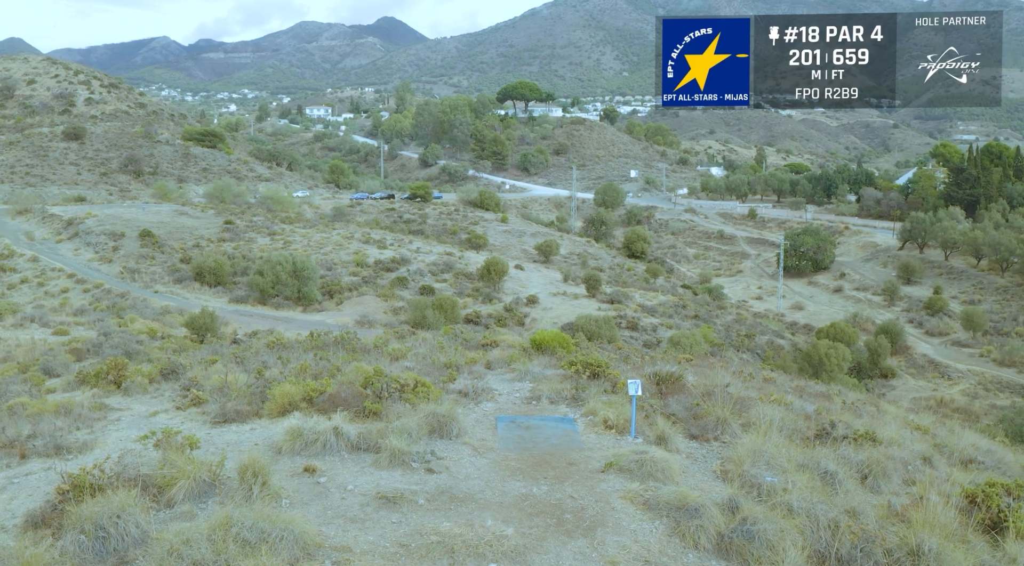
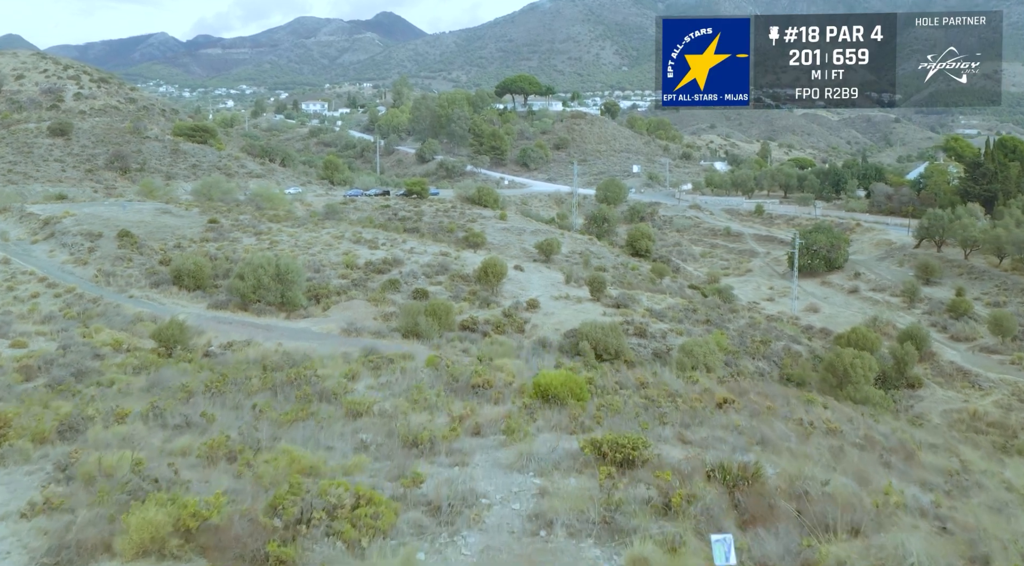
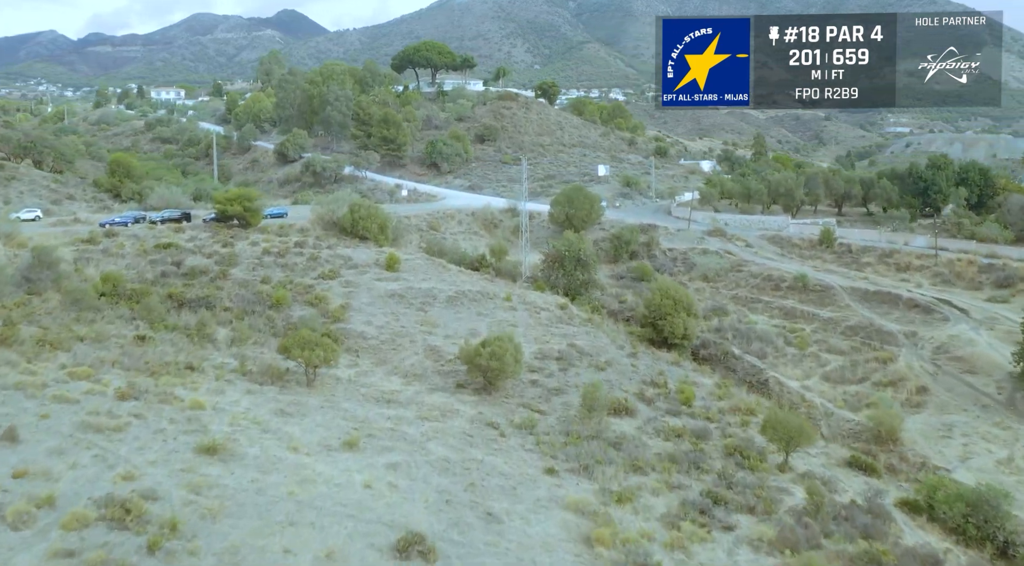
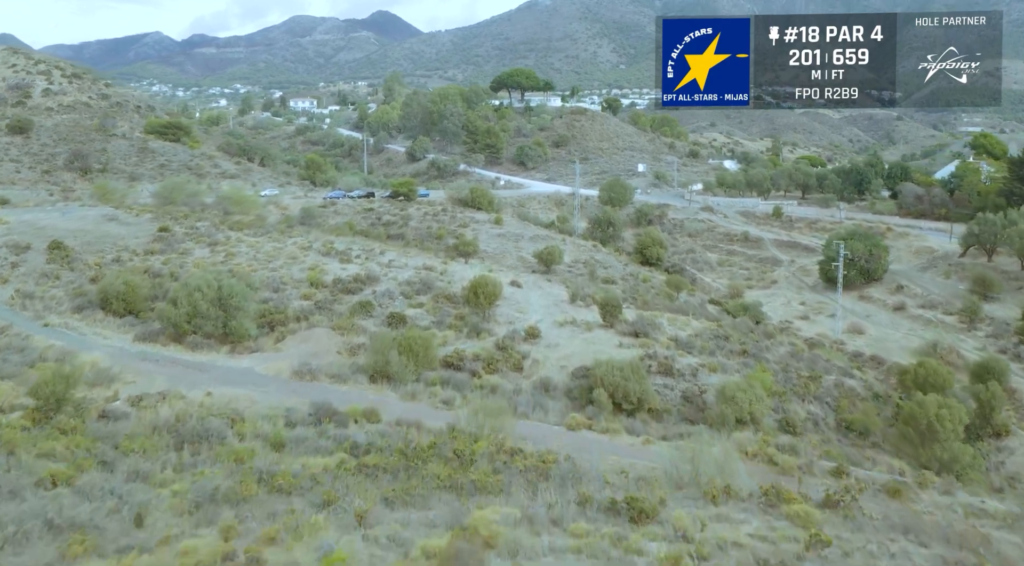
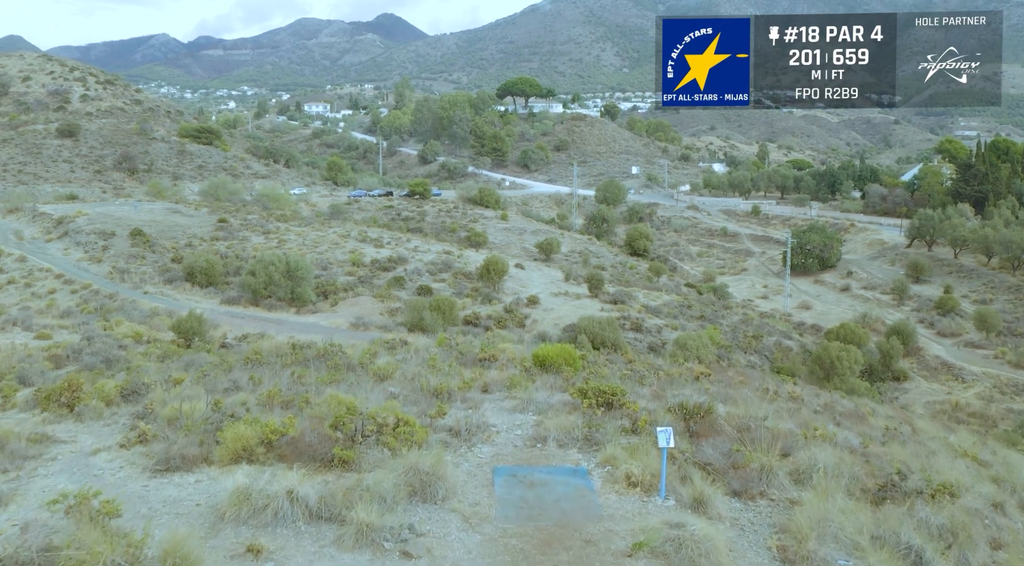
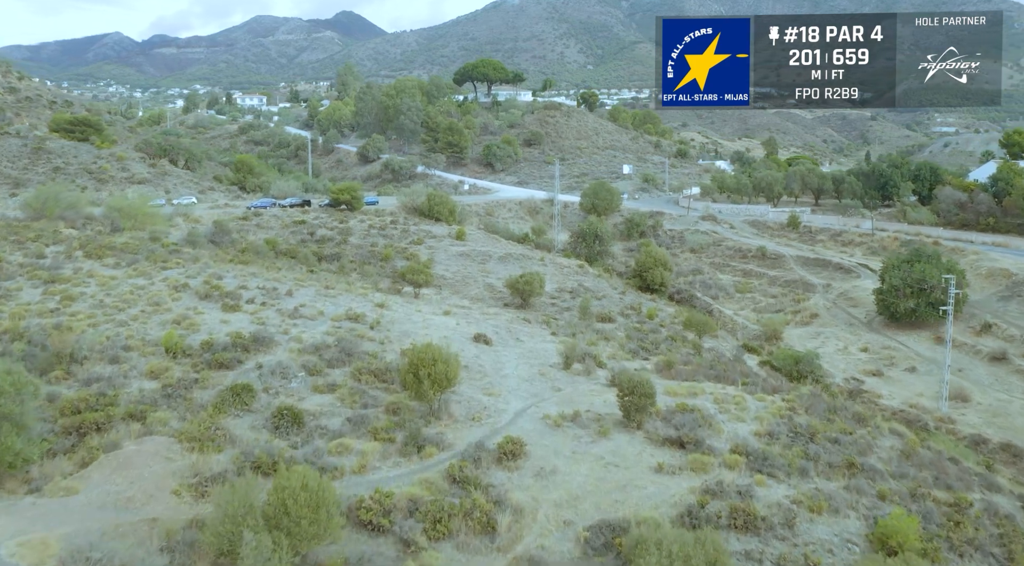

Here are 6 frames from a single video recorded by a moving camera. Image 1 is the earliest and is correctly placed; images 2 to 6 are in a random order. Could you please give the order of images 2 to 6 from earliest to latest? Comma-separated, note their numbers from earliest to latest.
5, 2, 4, 6, 3
